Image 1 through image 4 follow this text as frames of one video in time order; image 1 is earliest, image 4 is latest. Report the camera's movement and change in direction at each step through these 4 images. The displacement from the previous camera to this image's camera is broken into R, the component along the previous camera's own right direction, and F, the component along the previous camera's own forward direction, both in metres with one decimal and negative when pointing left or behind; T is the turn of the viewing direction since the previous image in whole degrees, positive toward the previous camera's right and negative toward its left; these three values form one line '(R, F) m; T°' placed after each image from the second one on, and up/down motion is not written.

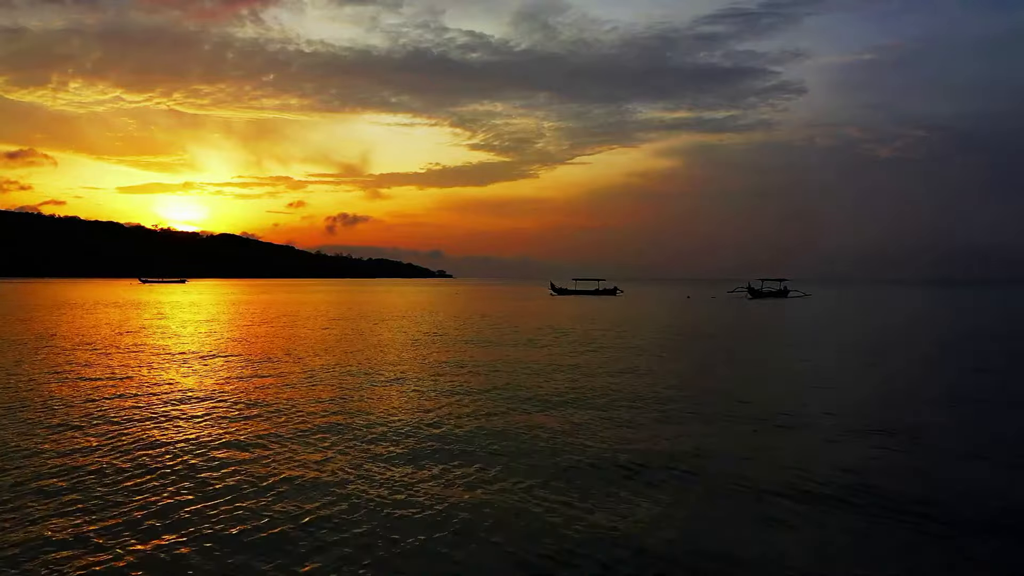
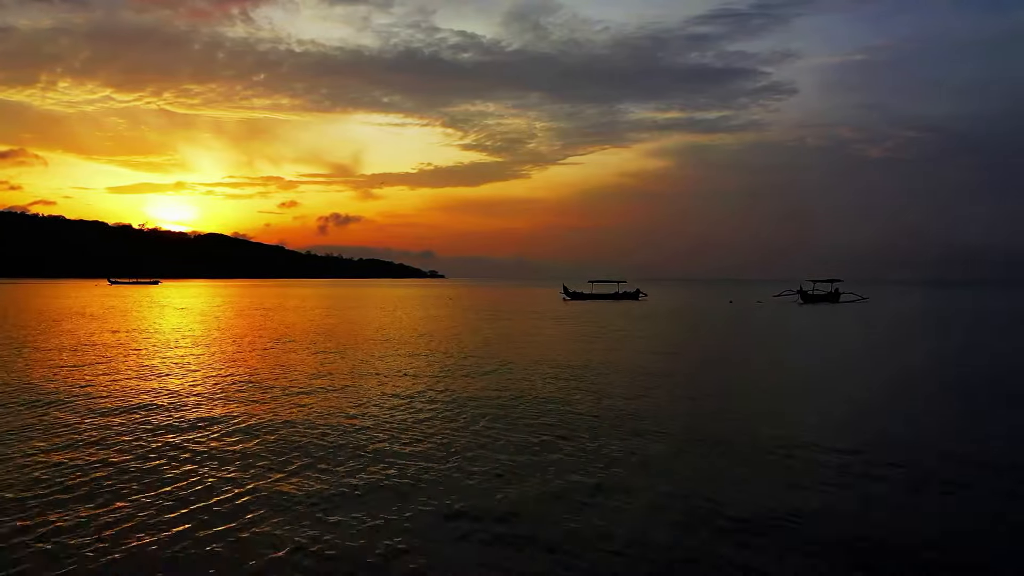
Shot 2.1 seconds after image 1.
(-1.7, +4.0) m; +1°
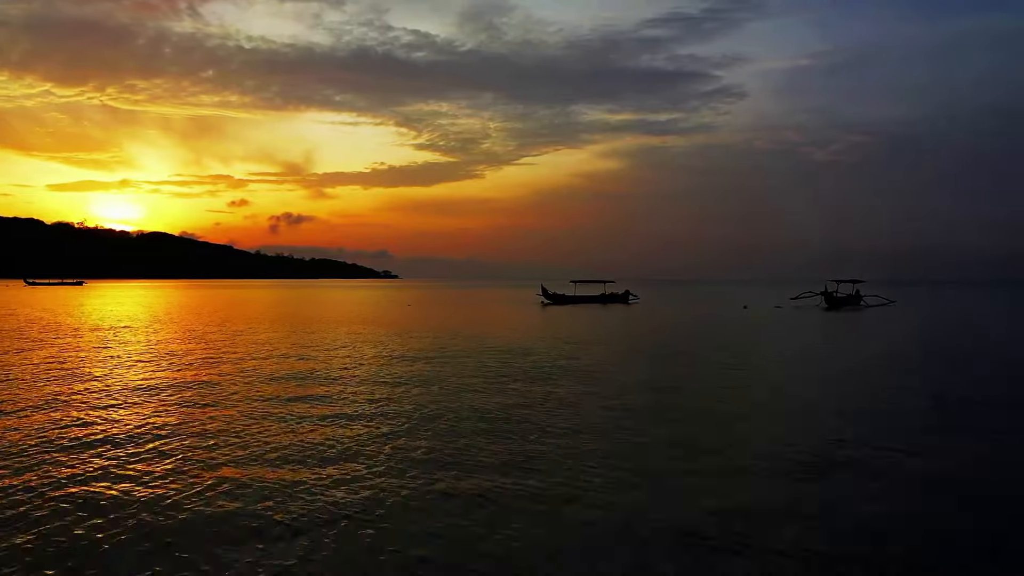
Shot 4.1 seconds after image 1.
(-1.4, +6.7) m; +3°
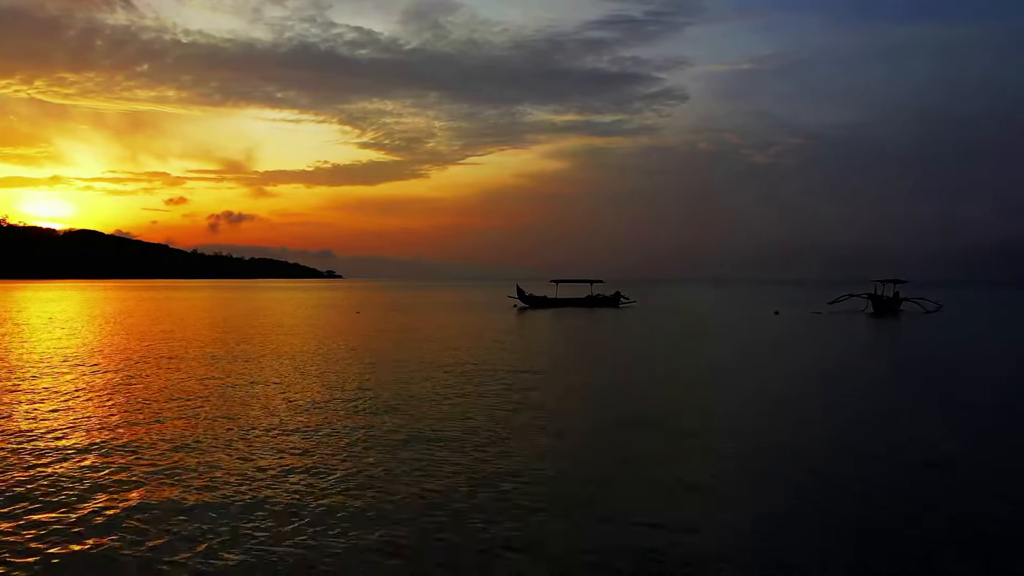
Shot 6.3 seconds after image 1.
(-1.8, +7.3) m; +4°
